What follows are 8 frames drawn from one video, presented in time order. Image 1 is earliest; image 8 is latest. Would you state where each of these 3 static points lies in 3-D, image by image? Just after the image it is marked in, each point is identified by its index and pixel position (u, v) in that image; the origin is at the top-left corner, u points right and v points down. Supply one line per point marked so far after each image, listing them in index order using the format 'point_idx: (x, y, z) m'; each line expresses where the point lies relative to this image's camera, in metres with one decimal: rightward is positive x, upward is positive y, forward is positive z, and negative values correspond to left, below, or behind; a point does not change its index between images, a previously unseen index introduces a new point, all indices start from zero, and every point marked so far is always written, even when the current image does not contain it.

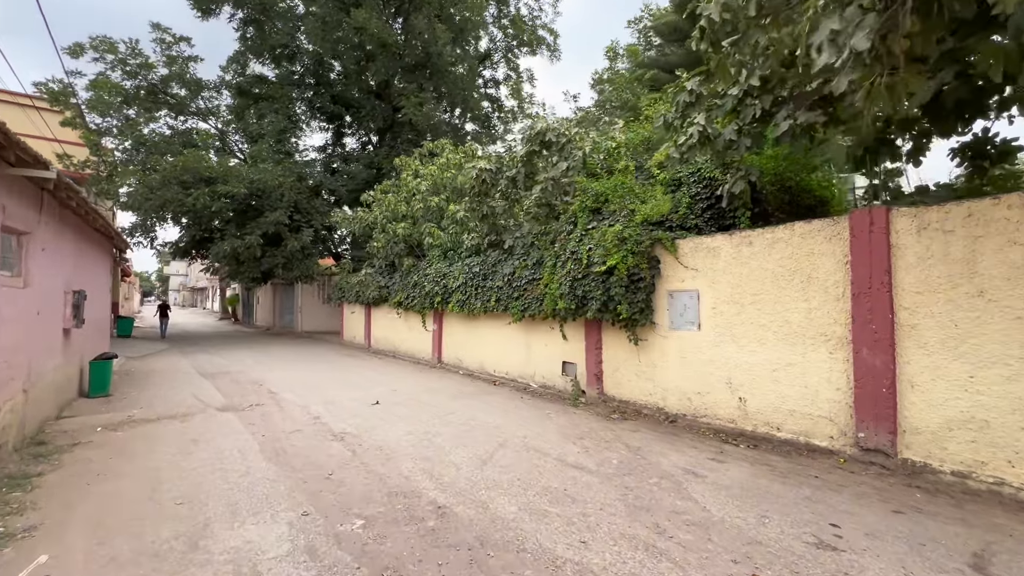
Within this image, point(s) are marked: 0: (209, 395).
0: (-5.8, -2.1, +8.4) m
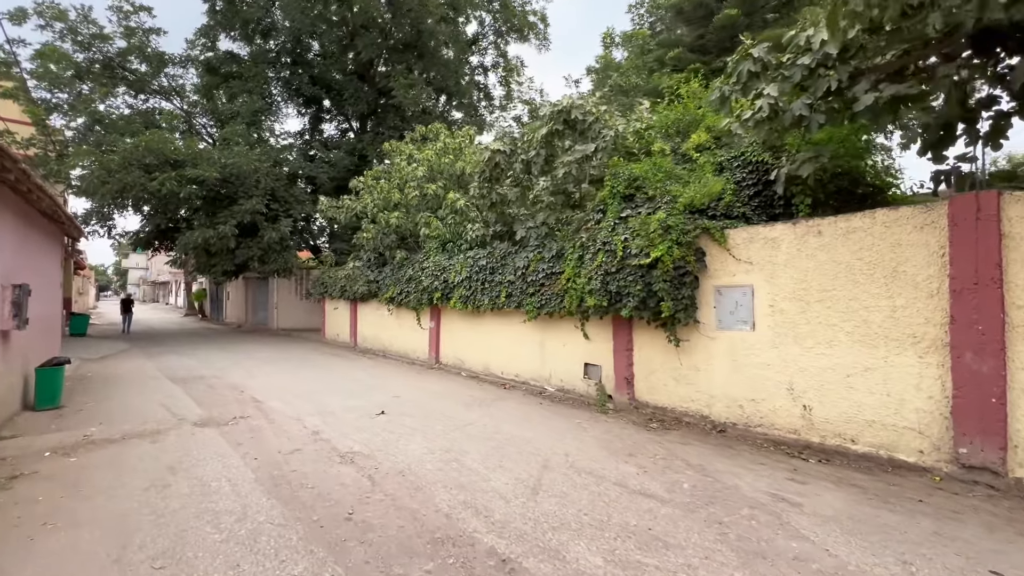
0: (-5.5, -2.0, +7.3) m
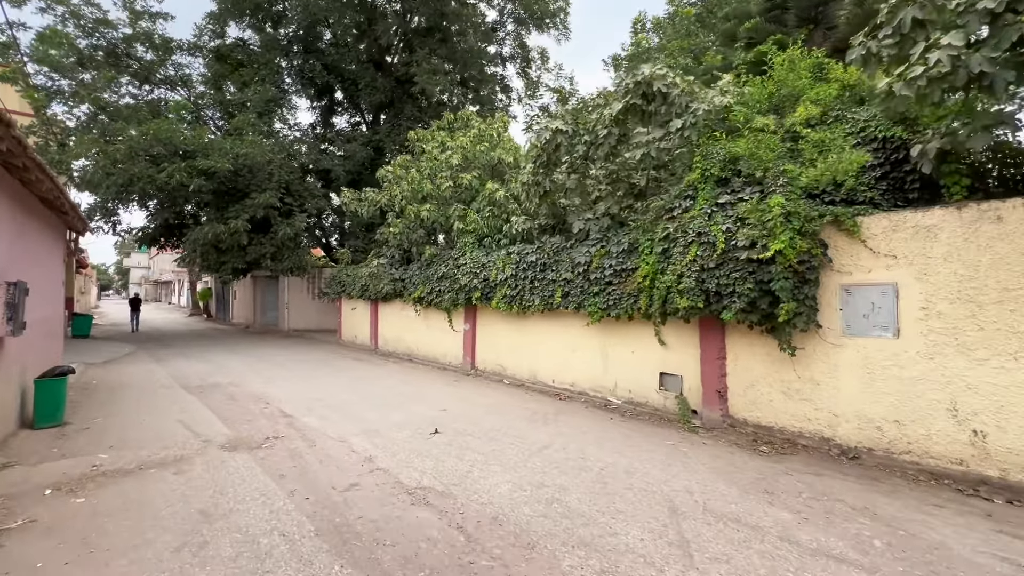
0: (-4.5, -2.0, +6.3) m
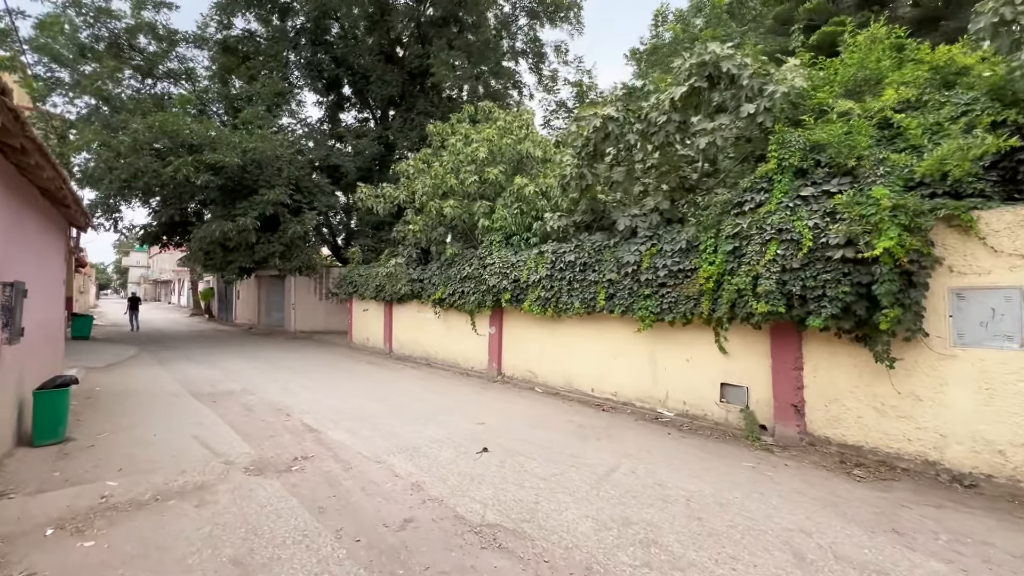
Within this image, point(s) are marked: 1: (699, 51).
0: (-3.8, -2.0, +5.7) m
1: (+2.6, +3.3, +6.0) m
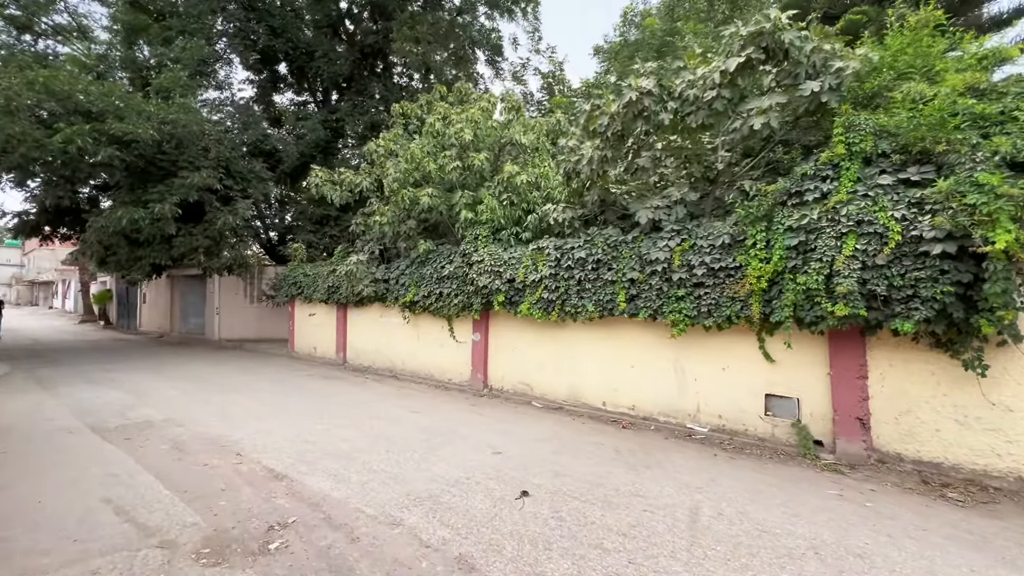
0: (-3.4, -2.0, +4.1) m
1: (+2.9, +3.3, +5.3) m
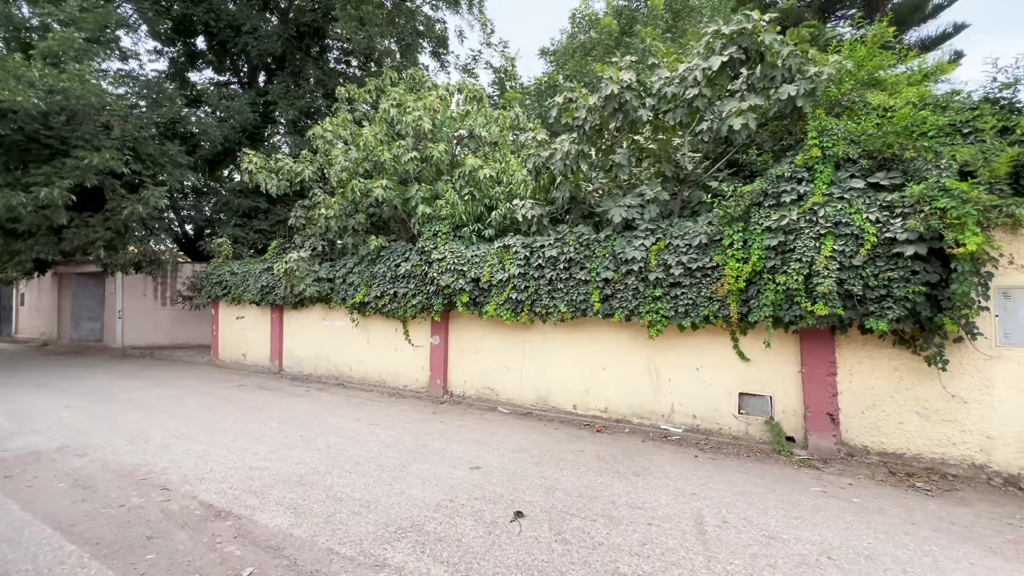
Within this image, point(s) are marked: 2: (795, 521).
0: (-3.4, -2.0, +3.2) m
1: (+2.7, +3.3, +5.3) m
2: (+2.4, -2.0, +3.6) m
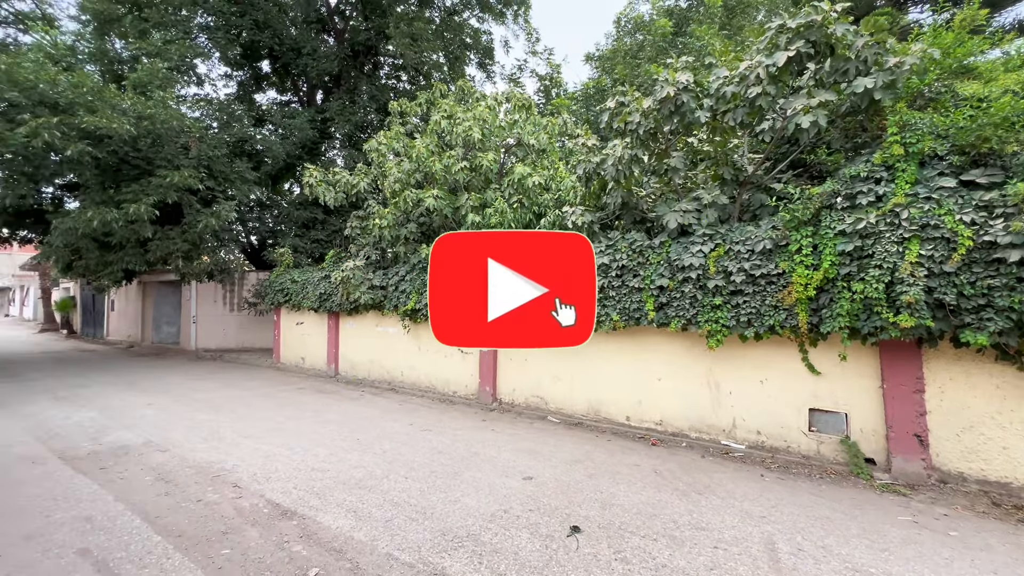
0: (-3.0, -2.0, +3.4) m
1: (+3.3, +3.2, +5.0) m
2: (+2.8, -2.0, +3.3) m
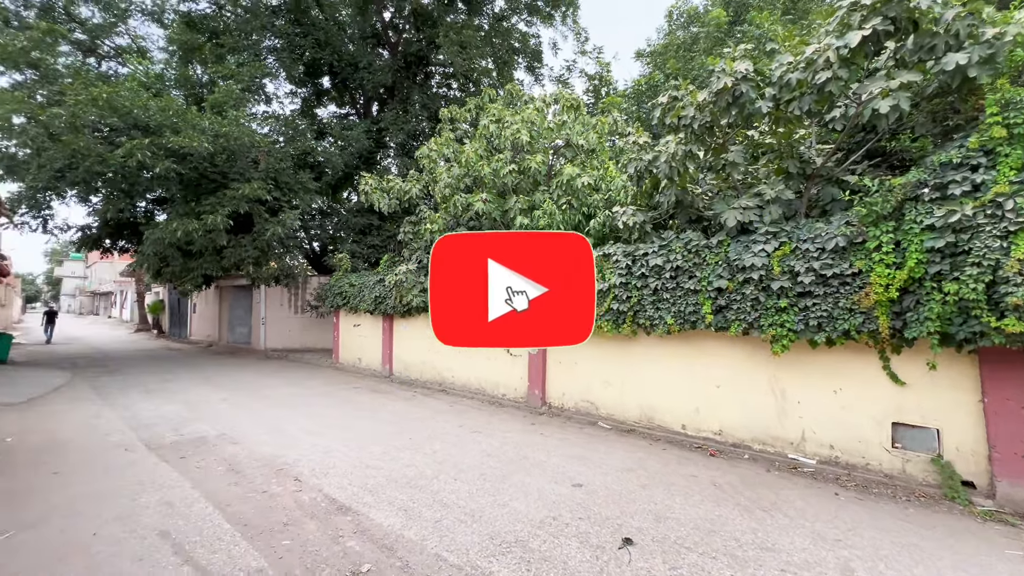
0: (-2.6, -2.1, +3.7) m
1: (+3.8, +3.1, +4.6) m
2: (+3.2, -2.0, +2.9) m
